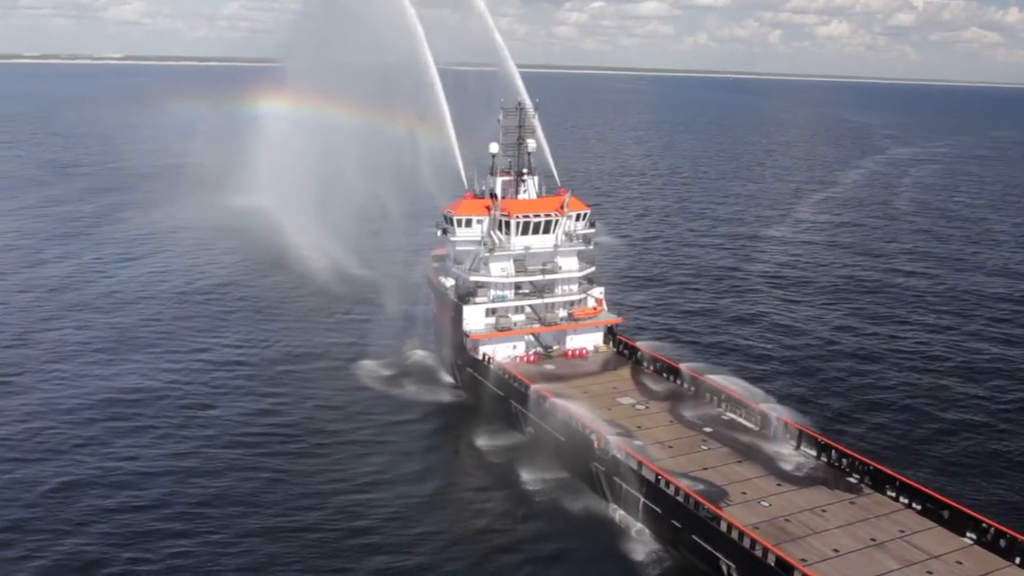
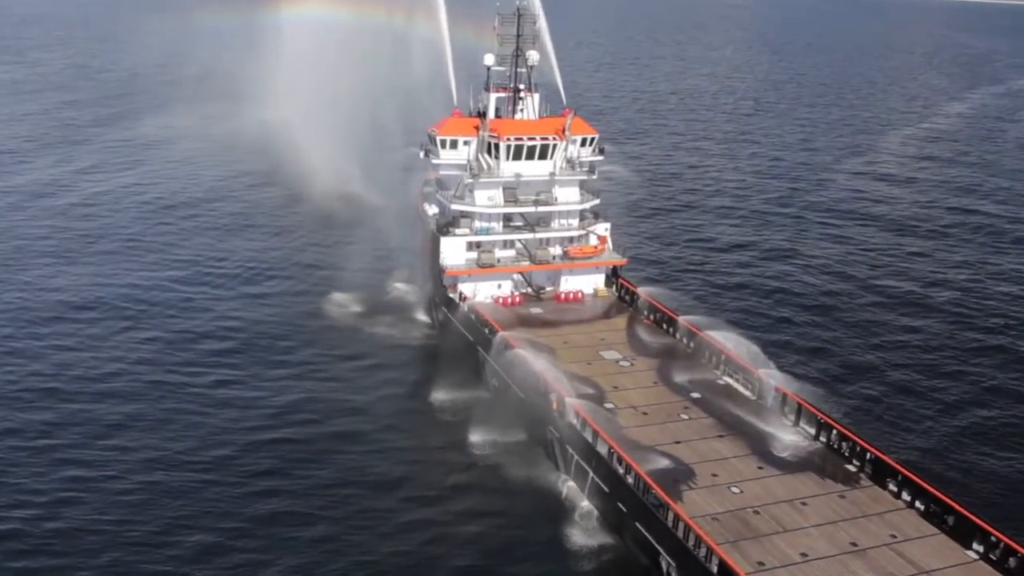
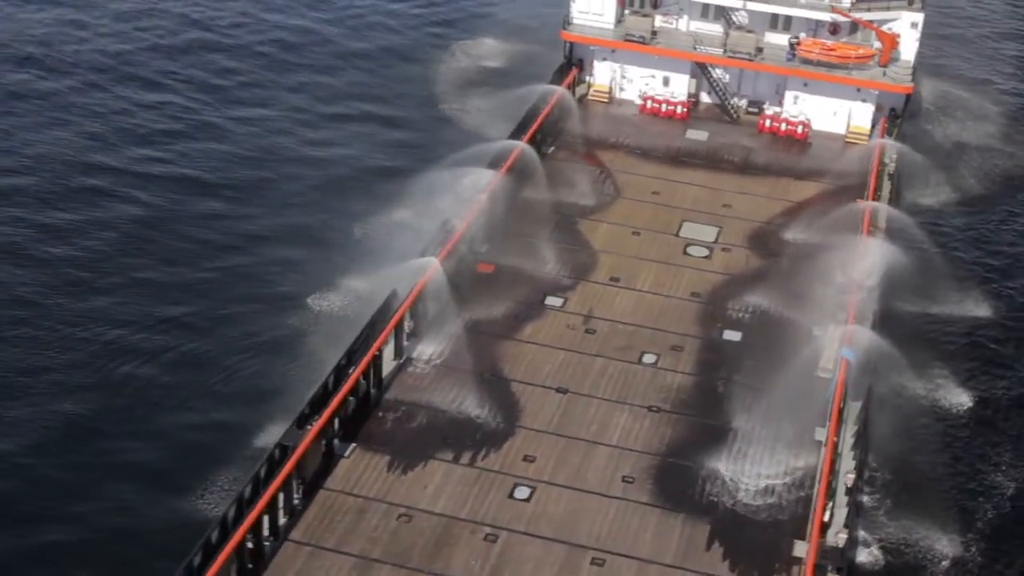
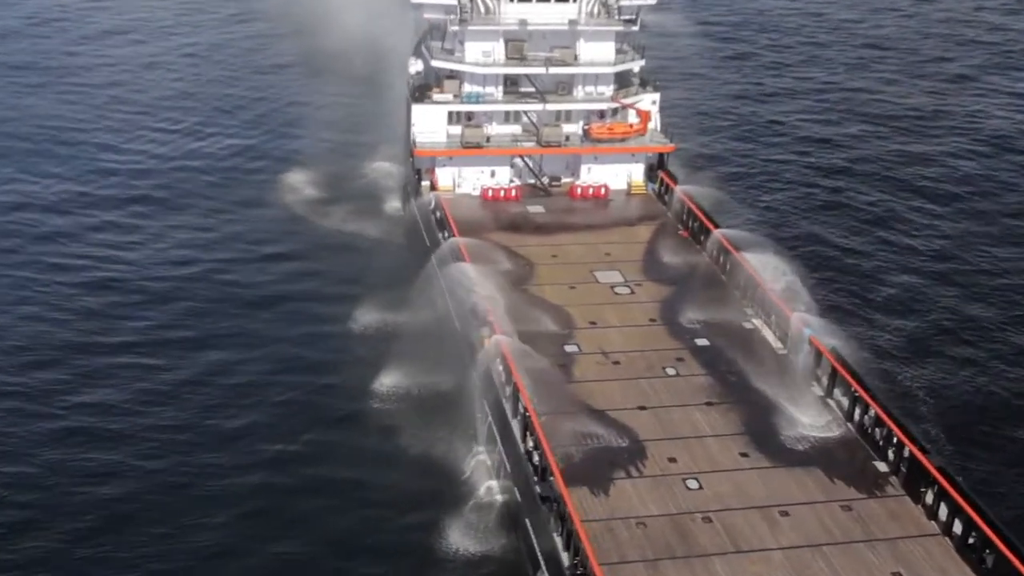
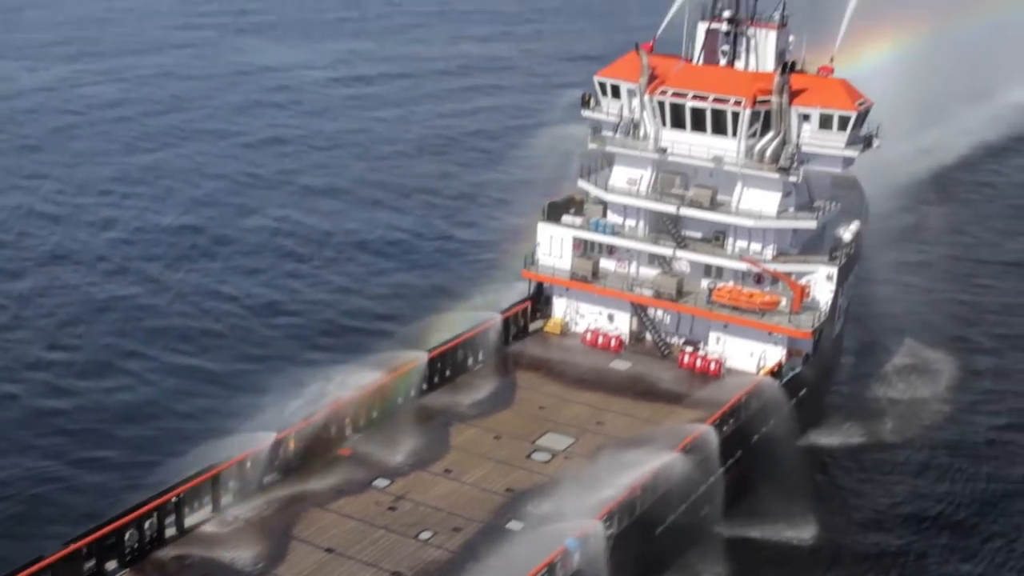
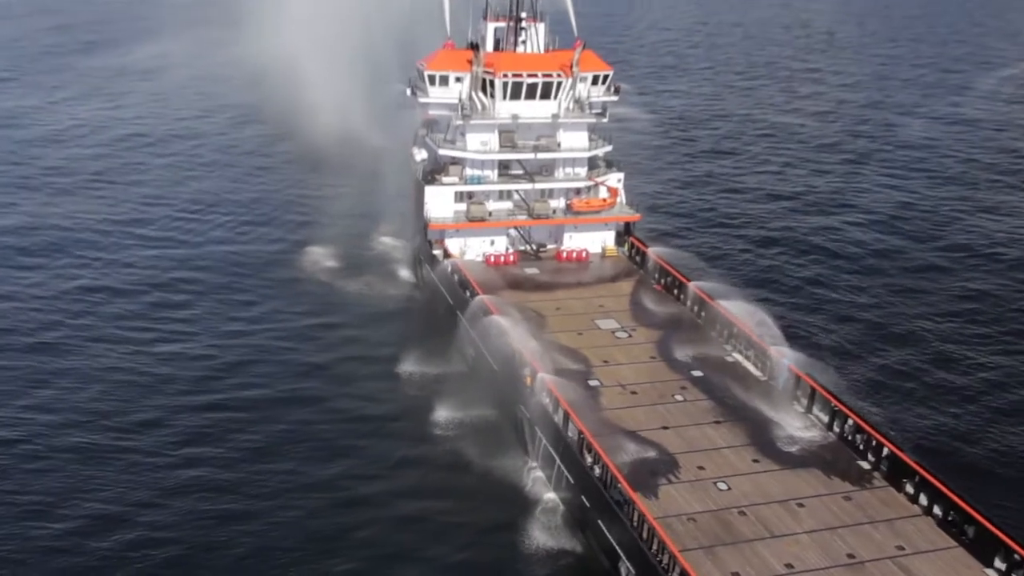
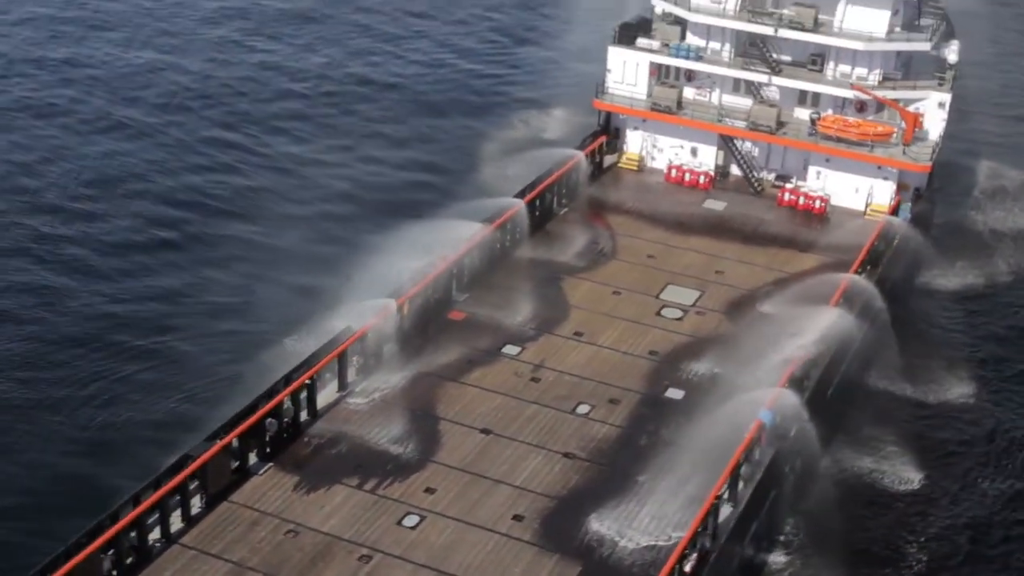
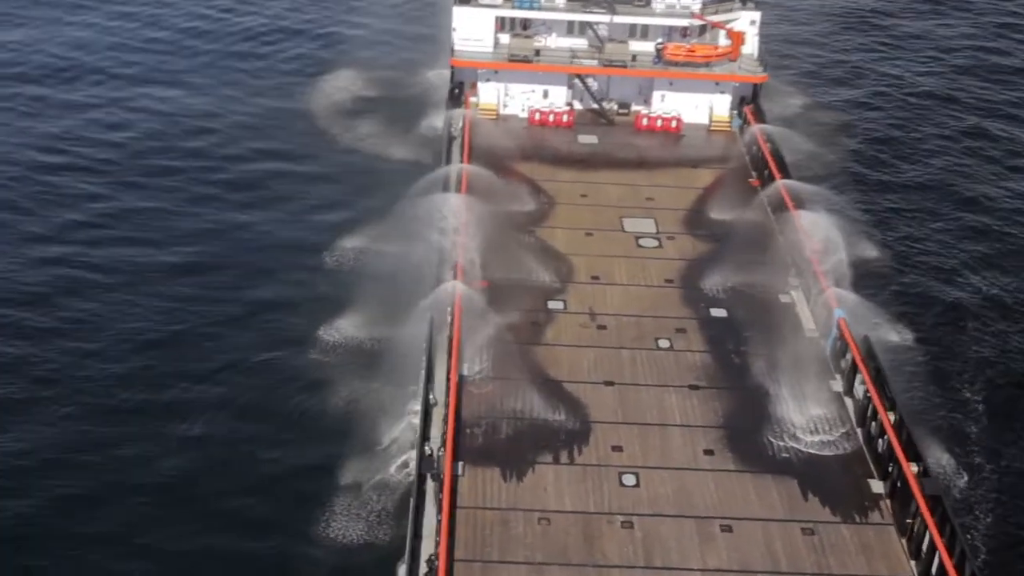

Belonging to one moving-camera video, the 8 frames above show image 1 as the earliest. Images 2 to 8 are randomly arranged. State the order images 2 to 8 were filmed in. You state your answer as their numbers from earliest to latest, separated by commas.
2, 6, 4, 8, 3, 7, 5
